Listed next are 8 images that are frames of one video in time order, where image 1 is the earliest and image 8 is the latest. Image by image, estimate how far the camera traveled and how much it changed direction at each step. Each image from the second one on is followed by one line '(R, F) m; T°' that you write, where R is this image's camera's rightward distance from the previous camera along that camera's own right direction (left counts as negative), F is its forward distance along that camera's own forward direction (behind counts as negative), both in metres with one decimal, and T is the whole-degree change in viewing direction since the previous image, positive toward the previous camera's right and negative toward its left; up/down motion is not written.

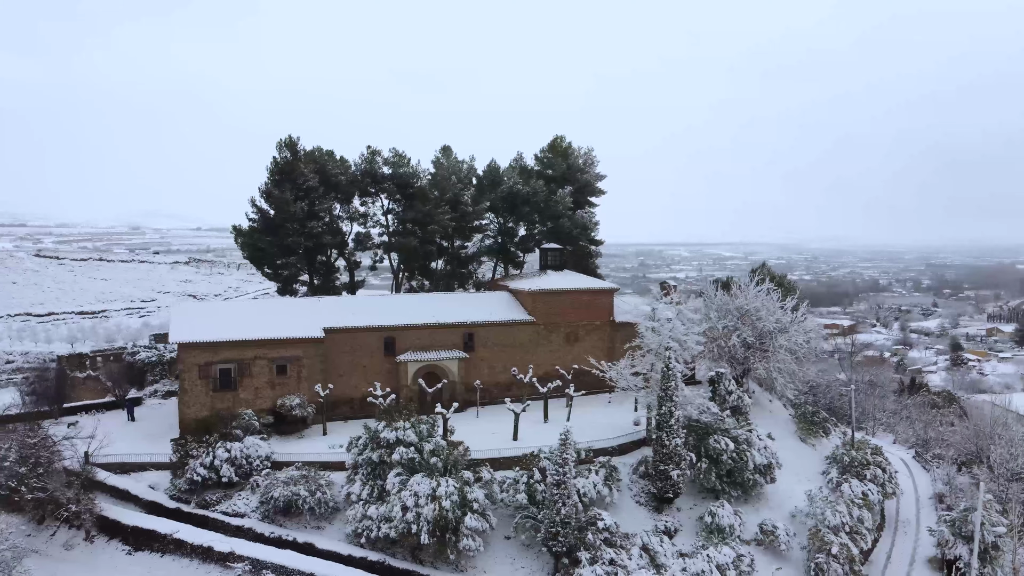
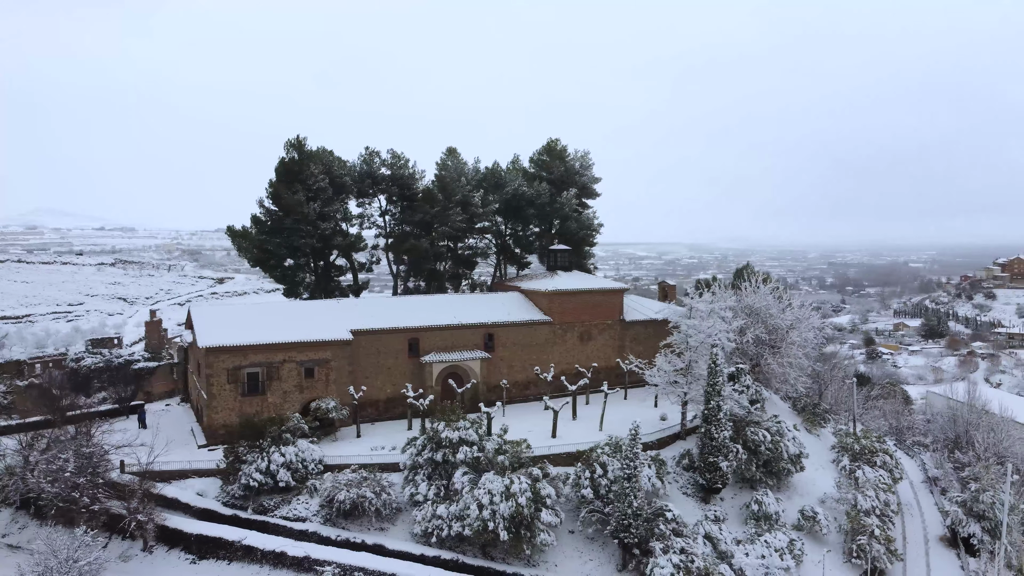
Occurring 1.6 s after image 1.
(-3.1, -0.1) m; +4°
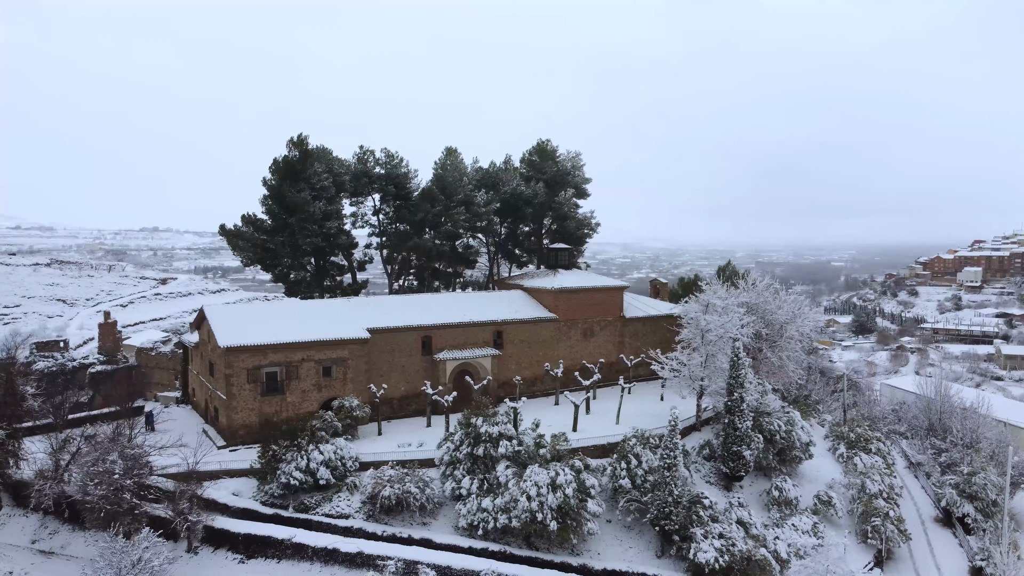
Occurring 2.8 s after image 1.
(-2.2, -0.3) m; +4°
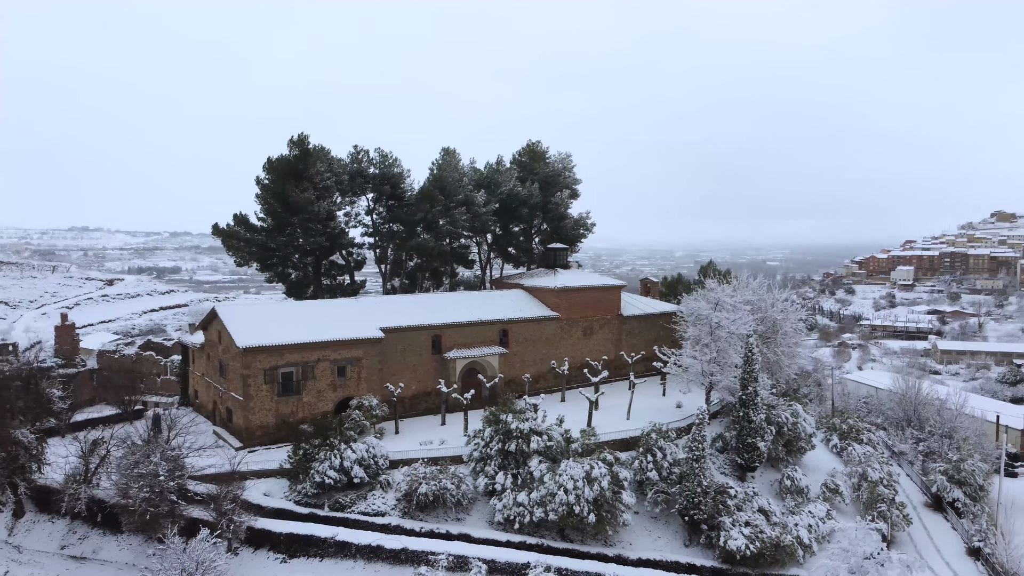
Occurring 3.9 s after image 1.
(-1.9, -0.3) m; +3°
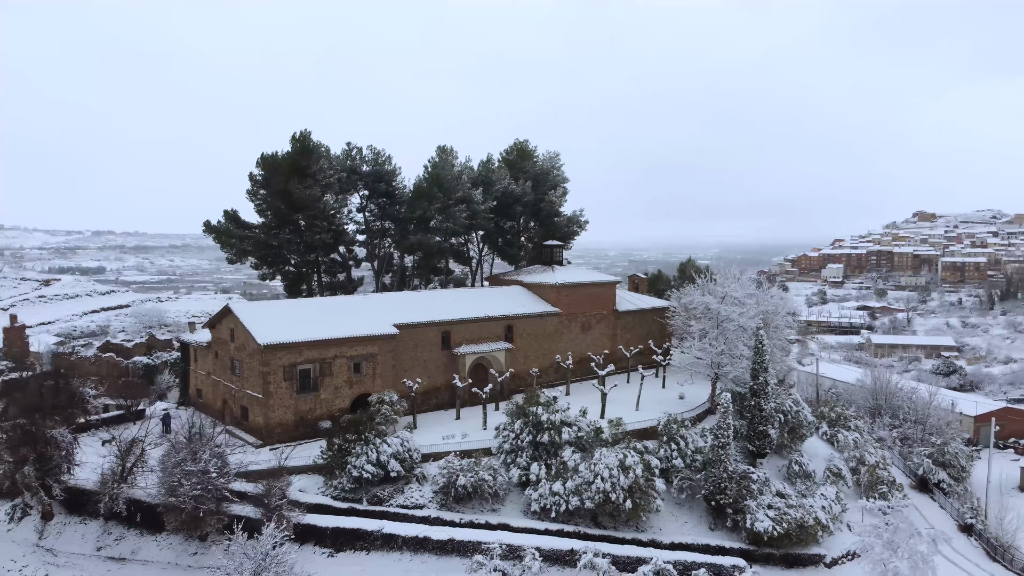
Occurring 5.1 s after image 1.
(-2.1, -0.3) m; +4°
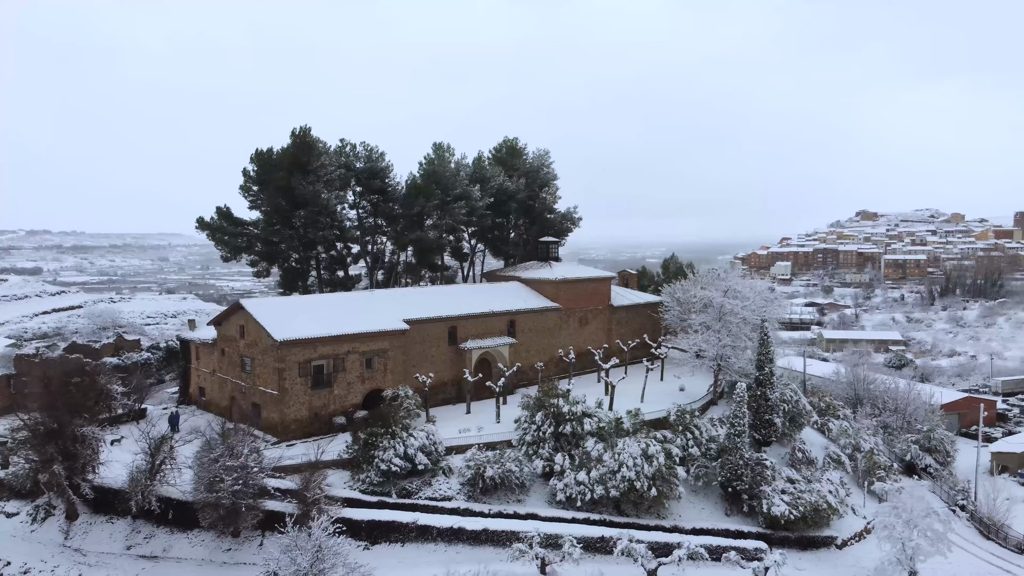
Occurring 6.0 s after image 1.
(-1.6, -0.2) m; +3°
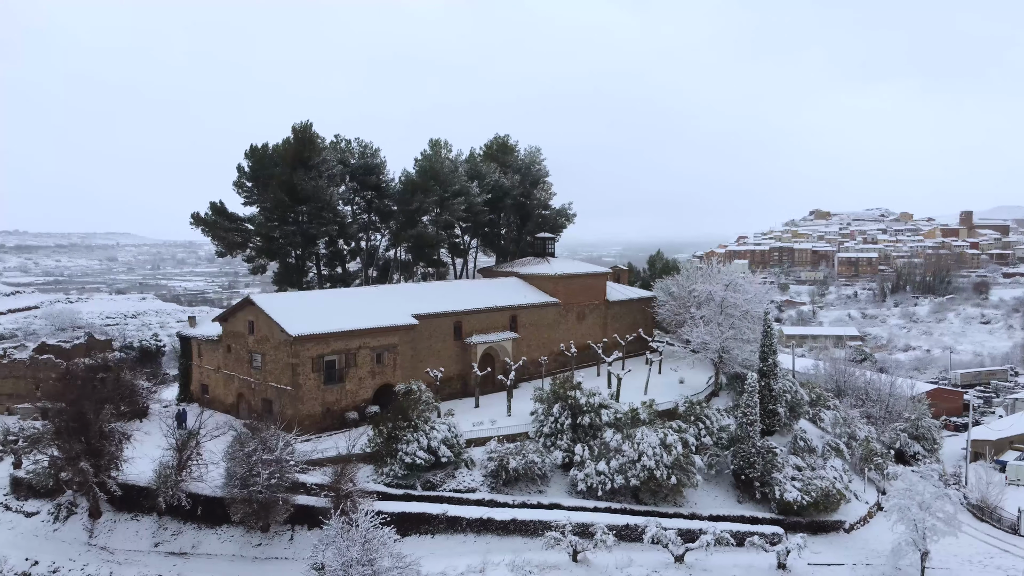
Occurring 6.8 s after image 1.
(-1.4, -0.2) m; +3°
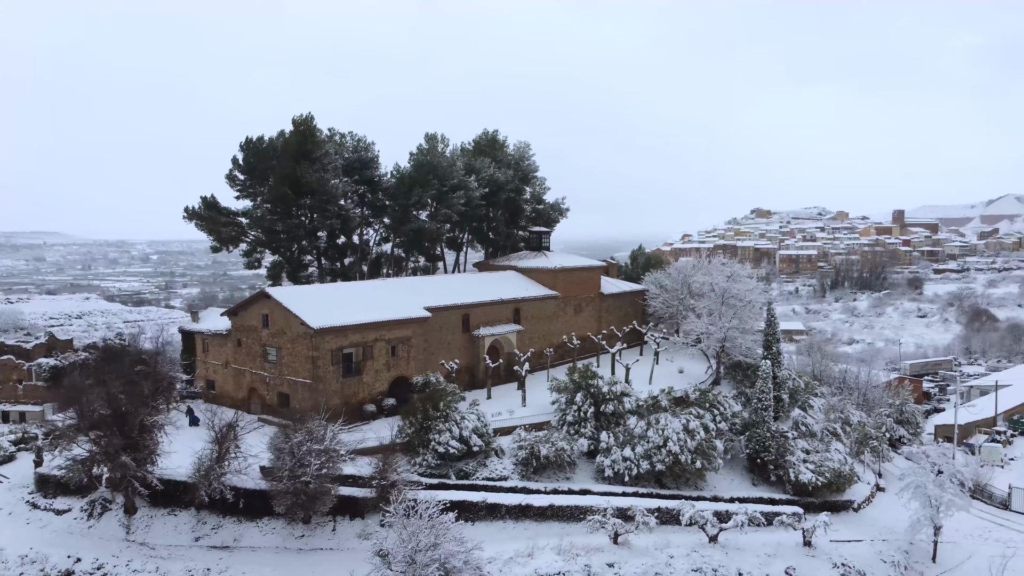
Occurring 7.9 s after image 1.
(-1.9, -0.2) m; +3°
